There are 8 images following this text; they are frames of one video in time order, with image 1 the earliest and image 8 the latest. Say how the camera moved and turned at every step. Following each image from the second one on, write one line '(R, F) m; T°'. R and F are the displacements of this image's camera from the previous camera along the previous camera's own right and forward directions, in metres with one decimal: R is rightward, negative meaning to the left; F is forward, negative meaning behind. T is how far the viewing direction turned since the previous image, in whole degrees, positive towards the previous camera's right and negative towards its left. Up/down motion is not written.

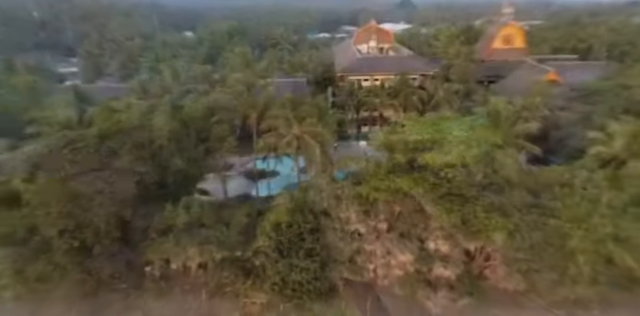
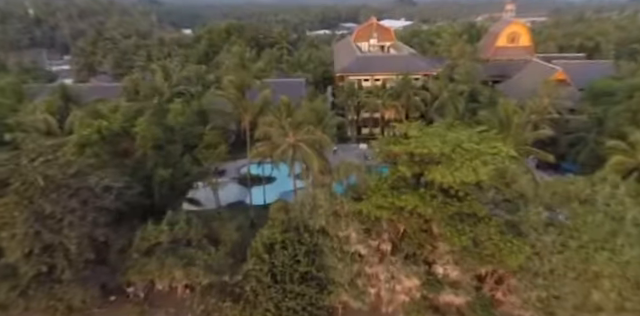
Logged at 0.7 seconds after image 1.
(+0.1, +1.5) m; 0°
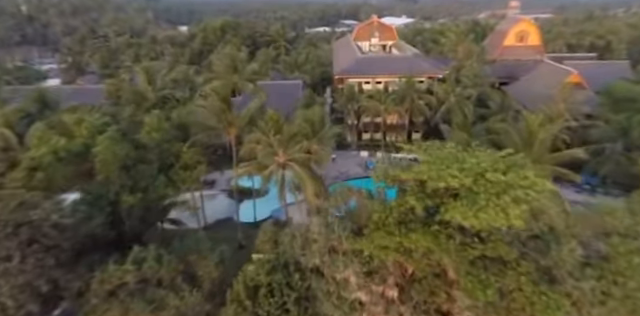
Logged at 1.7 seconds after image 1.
(+0.2, +2.4) m; 0°
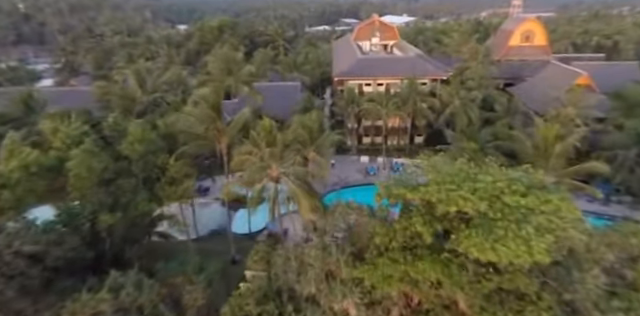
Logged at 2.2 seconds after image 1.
(+0.1, +1.3) m; 0°
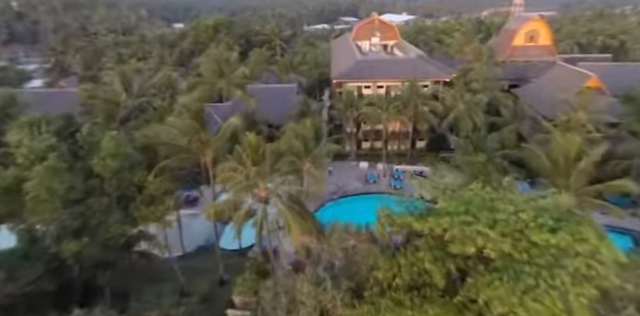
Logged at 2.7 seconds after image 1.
(+0.1, +1.6) m; 0°
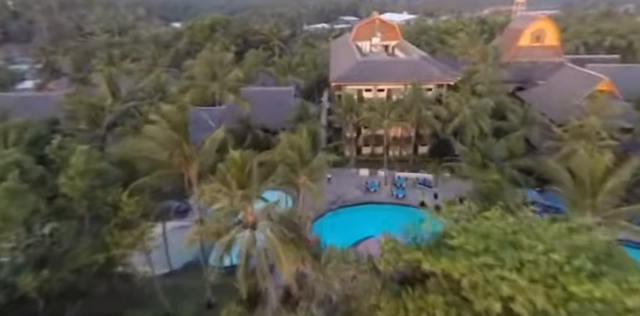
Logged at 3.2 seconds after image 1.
(+0.1, +1.4) m; 0°
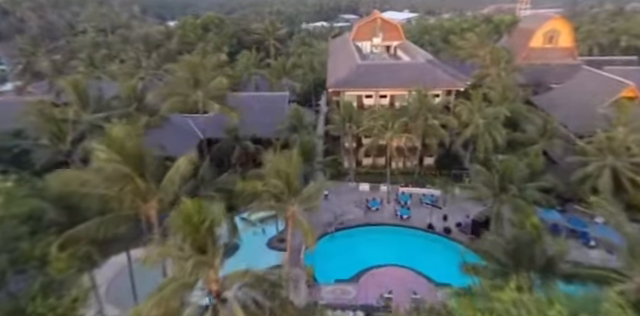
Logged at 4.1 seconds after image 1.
(+0.3, +2.8) m; 0°
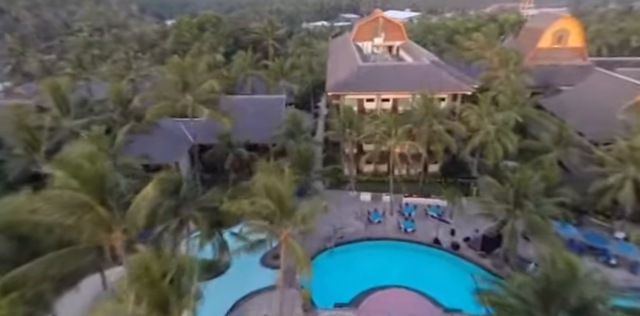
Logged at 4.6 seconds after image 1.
(+0.1, +1.6) m; 0°
